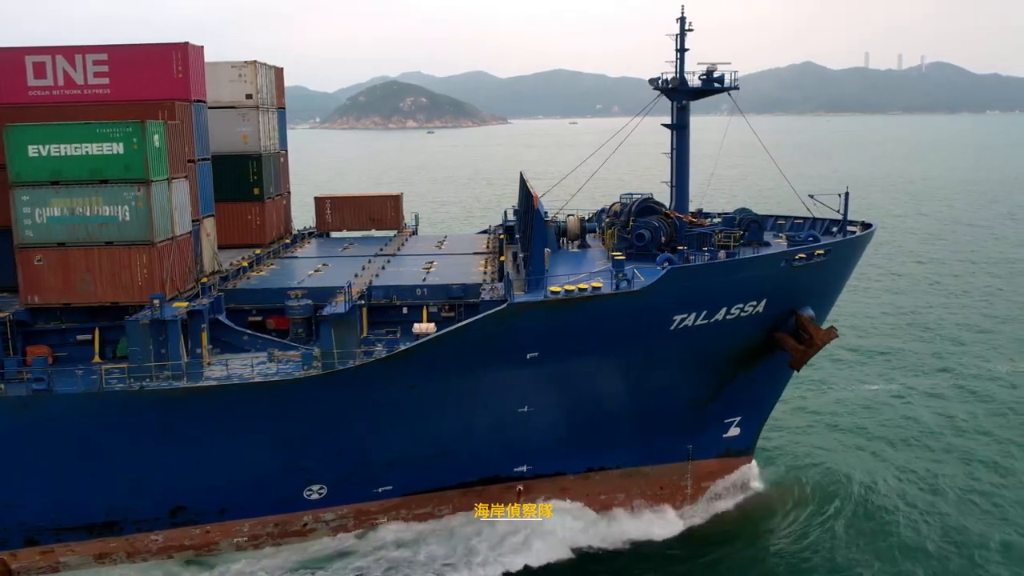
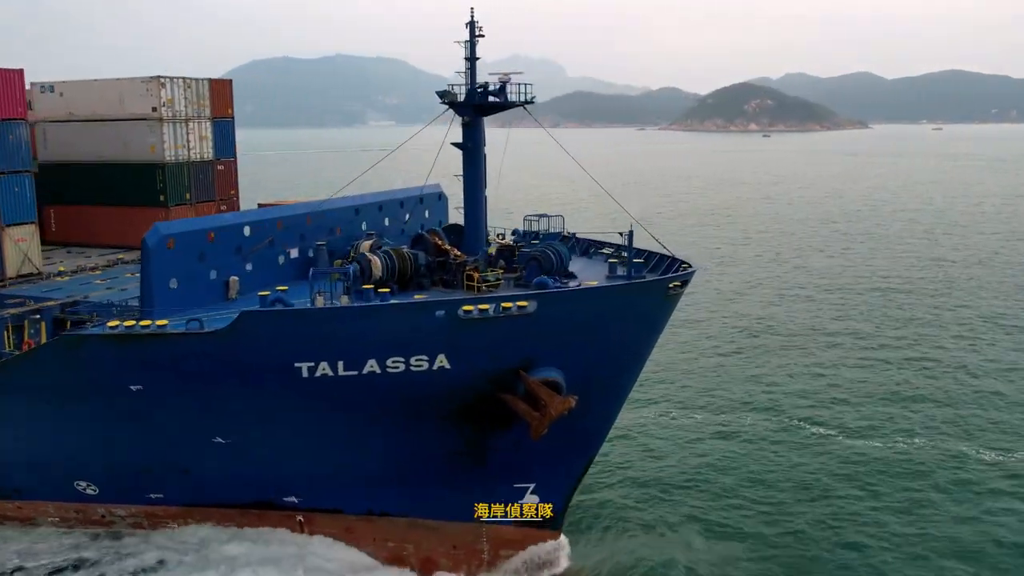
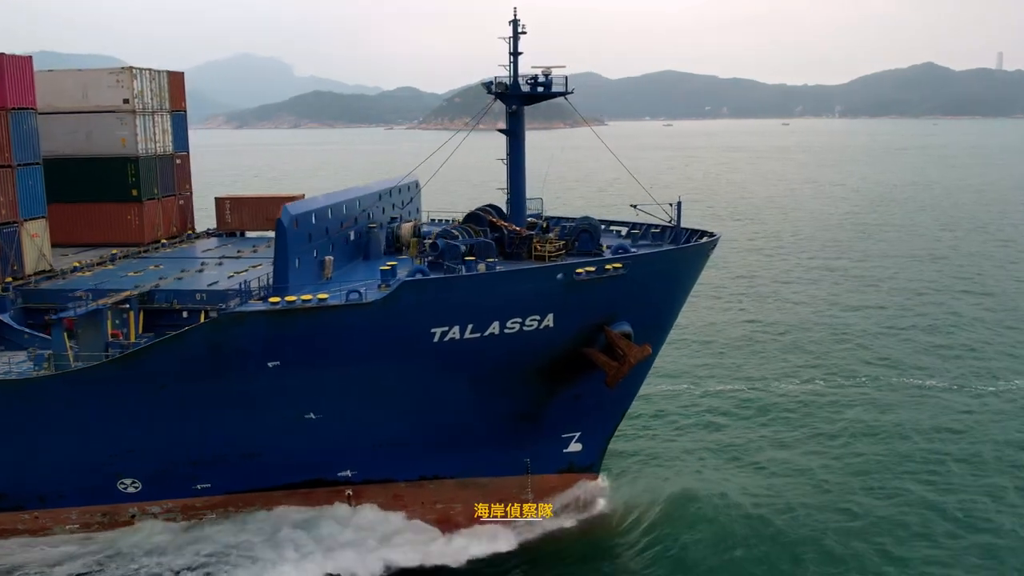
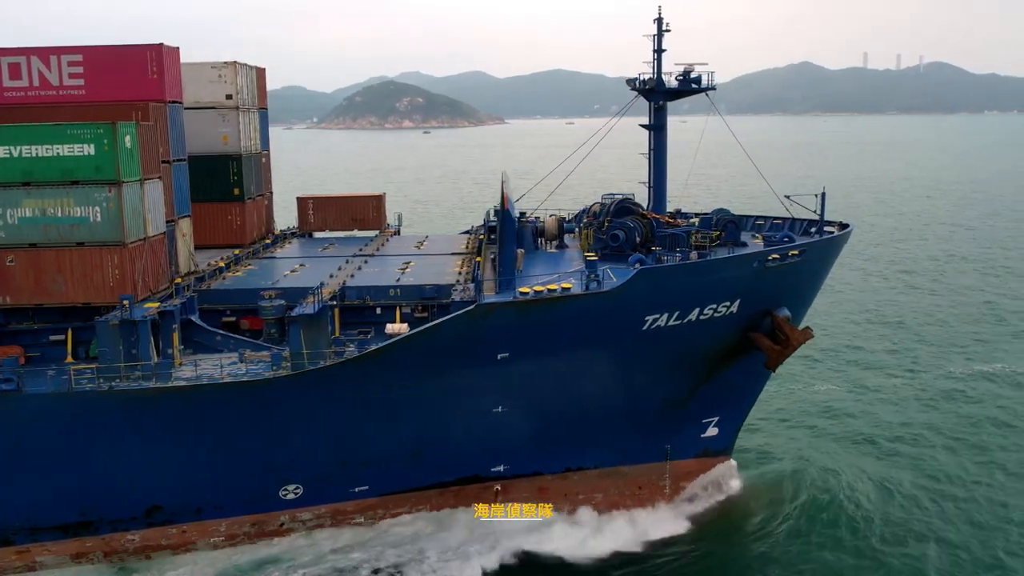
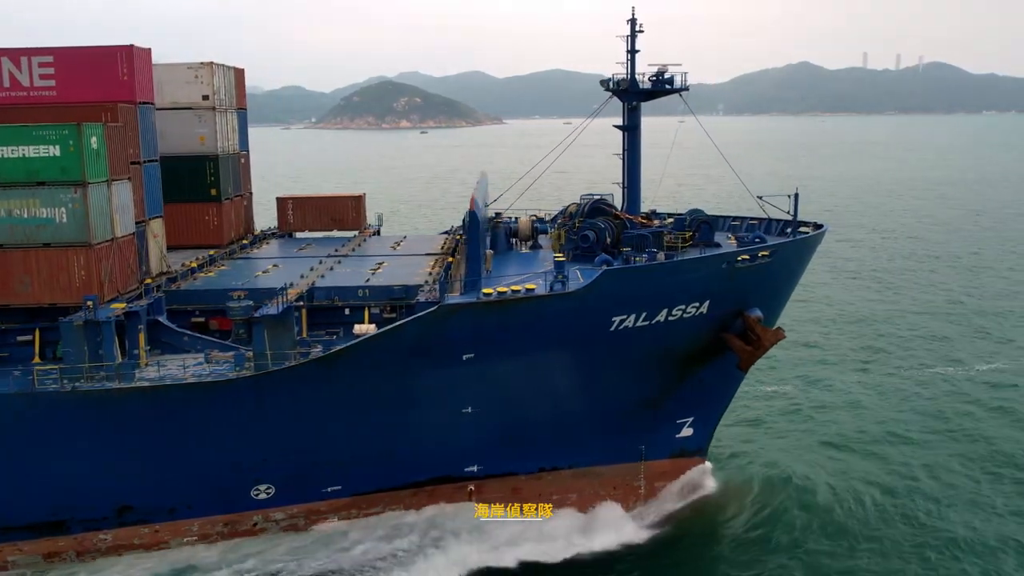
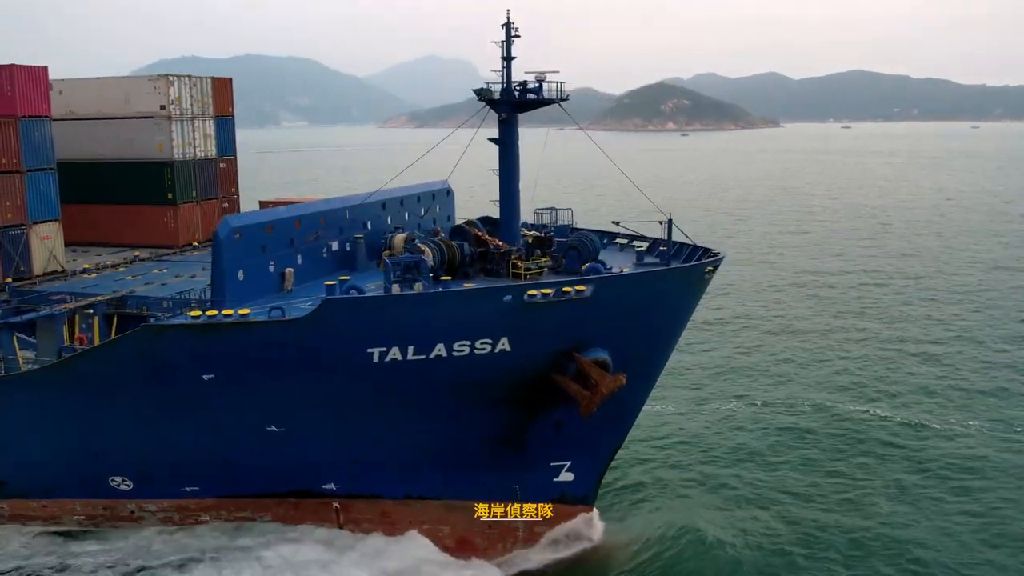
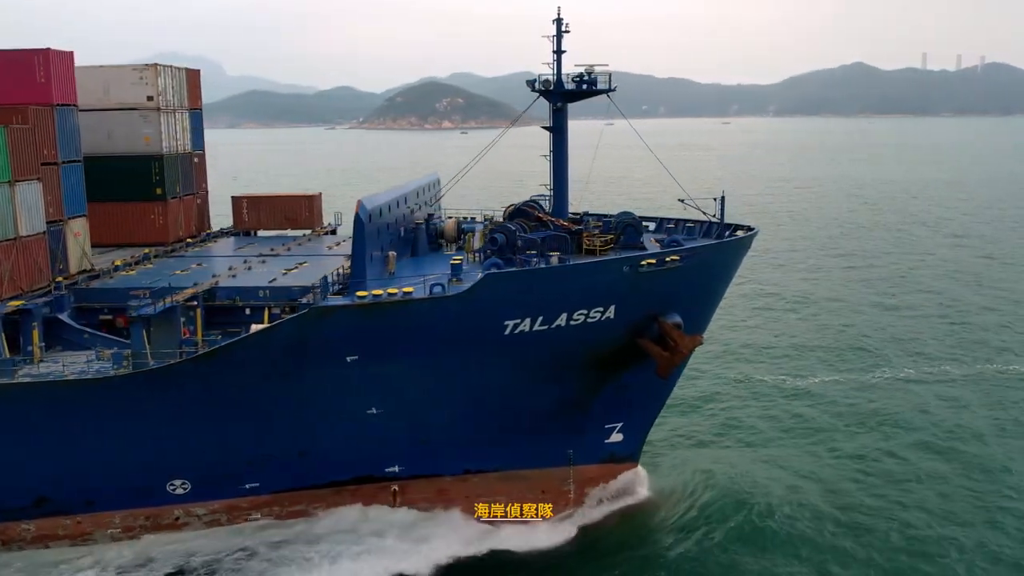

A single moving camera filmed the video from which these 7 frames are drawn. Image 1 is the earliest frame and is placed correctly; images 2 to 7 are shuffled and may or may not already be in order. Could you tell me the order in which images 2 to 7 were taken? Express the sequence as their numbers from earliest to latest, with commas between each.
4, 5, 7, 3, 6, 2
